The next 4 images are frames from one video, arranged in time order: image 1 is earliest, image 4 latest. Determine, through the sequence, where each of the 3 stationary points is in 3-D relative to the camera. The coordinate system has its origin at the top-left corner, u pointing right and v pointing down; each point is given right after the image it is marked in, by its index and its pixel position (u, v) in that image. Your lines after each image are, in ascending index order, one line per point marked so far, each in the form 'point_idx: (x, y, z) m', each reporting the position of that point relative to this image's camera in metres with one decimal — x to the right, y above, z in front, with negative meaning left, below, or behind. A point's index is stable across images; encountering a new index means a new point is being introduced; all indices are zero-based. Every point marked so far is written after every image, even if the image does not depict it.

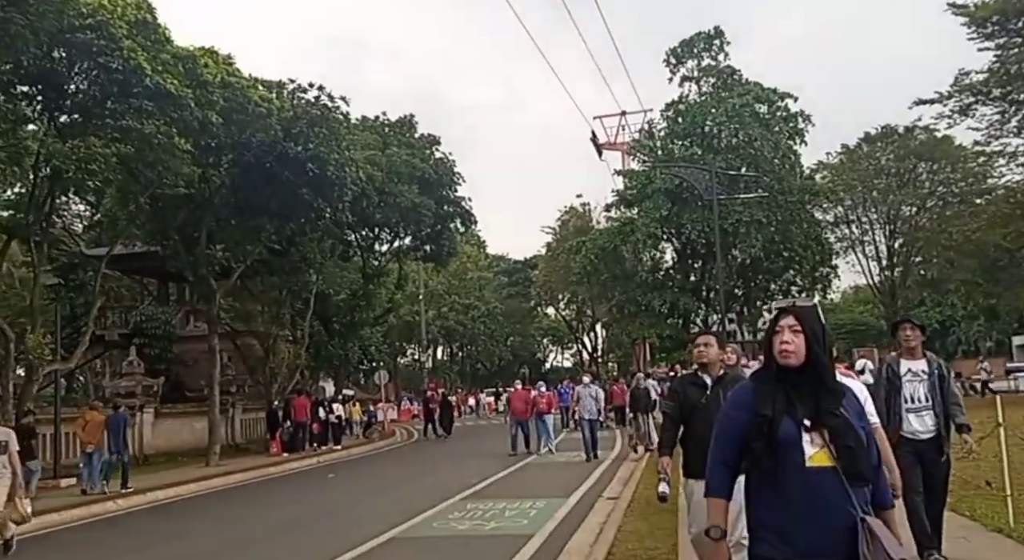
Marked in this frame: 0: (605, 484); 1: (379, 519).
0: (+1.7, -3.7, +15.2) m
1: (-2.0, -3.6, +13.1) m
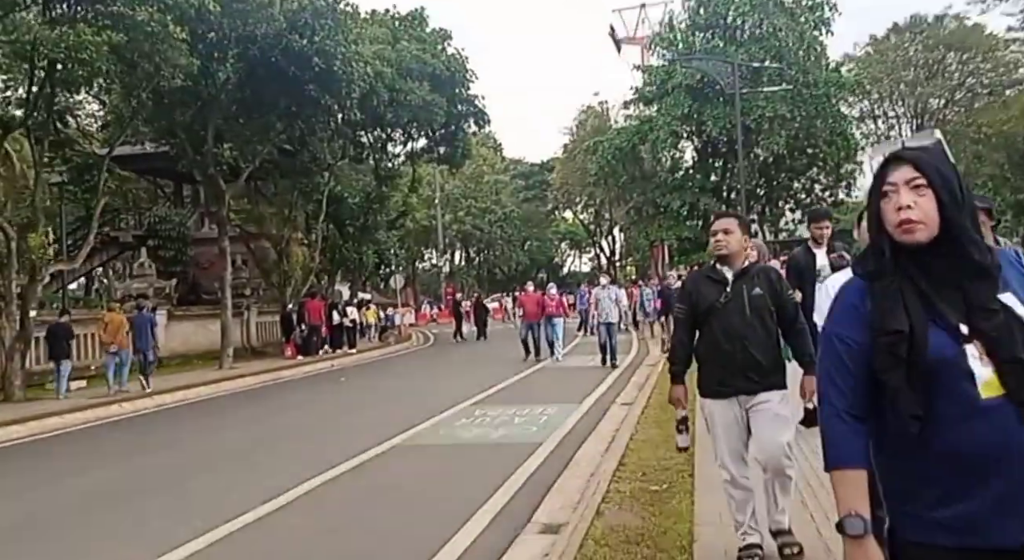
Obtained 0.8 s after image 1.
0: (+1.9, -1.9, +14.7) m
1: (-1.9, -2.1, +12.7) m
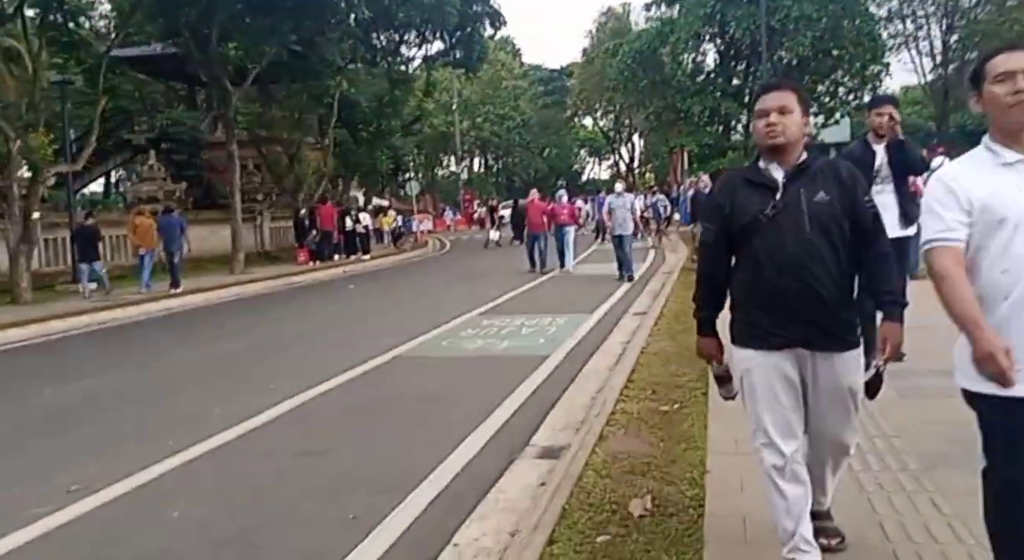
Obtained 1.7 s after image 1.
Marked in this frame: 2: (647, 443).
0: (+2.0, -0.4, +14.2) m
1: (-1.8, -0.7, +12.2) m
2: (+0.8, -1.0, +5.1) m
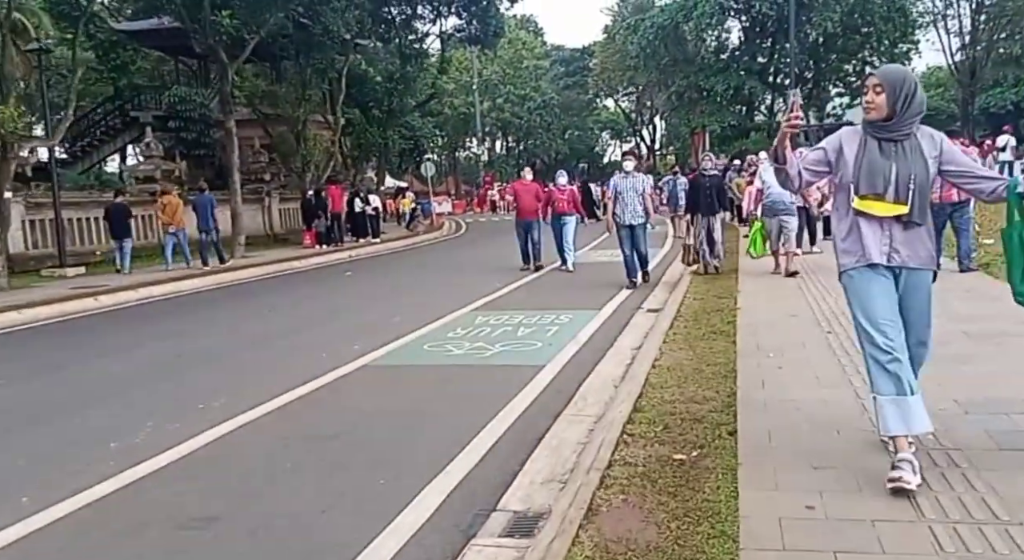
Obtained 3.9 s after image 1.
0: (+2.0, -0.2, +12.7) m
1: (-1.8, -0.6, +10.8) m
2: (+0.6, -1.0, +3.7) m
